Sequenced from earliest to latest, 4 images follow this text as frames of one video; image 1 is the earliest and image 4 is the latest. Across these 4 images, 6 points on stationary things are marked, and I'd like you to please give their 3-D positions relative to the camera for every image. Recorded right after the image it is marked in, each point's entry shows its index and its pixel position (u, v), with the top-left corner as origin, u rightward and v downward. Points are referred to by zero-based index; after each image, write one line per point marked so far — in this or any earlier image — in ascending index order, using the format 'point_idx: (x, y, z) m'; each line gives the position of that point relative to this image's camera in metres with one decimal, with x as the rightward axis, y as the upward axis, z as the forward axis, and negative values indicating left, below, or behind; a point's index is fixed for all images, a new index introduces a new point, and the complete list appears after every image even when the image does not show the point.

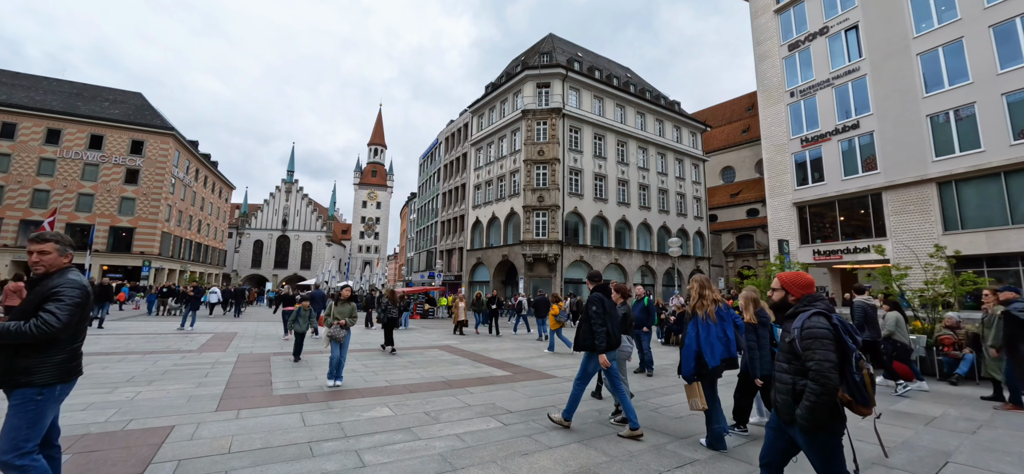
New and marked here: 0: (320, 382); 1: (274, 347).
0: (-3.0, -2.3, +6.3) m
1: (-6.0, -2.8, +10.3) m
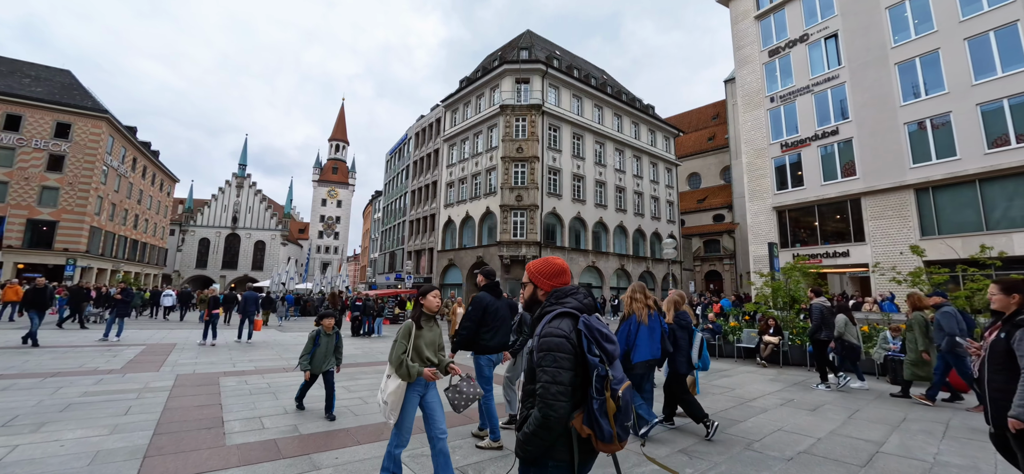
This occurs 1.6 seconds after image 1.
0: (-2.5, -2.1, +4.7) m
1: (-5.9, -2.6, +8.3) m
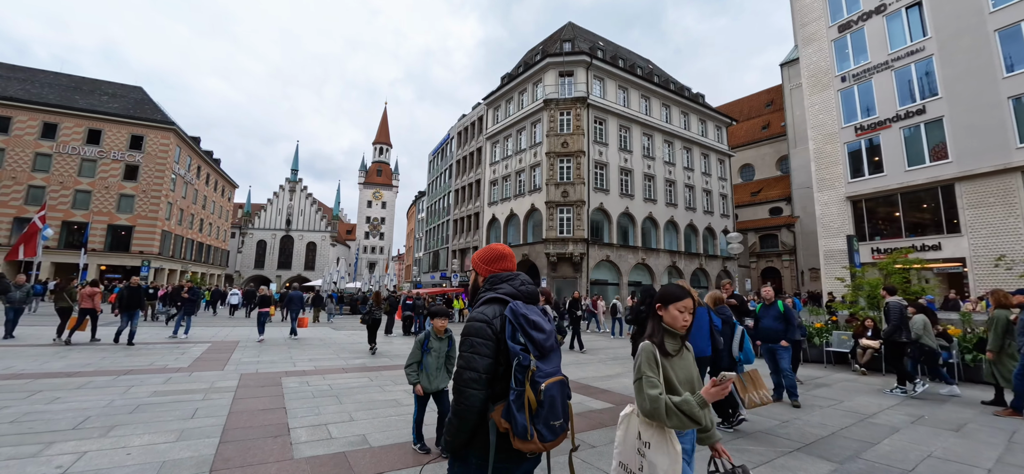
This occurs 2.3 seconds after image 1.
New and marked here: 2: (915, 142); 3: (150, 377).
0: (-1.6, -2.0, +4.3) m
1: (-4.6, -2.5, +8.3) m
2: (+19.8, +4.7, +19.8) m
3: (-5.5, -2.1, +6.1) m
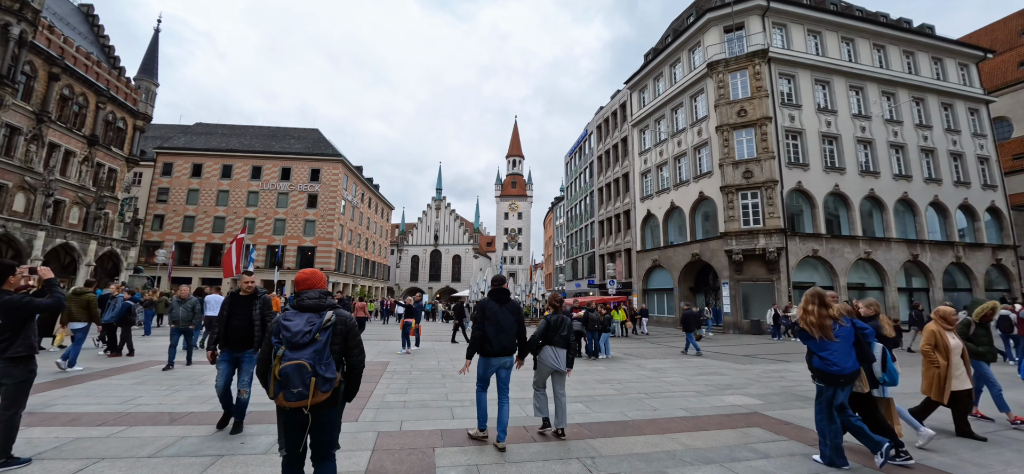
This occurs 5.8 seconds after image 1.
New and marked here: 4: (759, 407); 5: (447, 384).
0: (+0.5, -1.6, +1.1) m
1: (-1.0, -2.4, +5.8) m
2: (+25.3, +6.2, +9.4) m
3: (-2.5, -2.0, +4.1) m
4: (+3.5, -2.4, +5.6) m
5: (-1.1, -2.6, +7.0) m
